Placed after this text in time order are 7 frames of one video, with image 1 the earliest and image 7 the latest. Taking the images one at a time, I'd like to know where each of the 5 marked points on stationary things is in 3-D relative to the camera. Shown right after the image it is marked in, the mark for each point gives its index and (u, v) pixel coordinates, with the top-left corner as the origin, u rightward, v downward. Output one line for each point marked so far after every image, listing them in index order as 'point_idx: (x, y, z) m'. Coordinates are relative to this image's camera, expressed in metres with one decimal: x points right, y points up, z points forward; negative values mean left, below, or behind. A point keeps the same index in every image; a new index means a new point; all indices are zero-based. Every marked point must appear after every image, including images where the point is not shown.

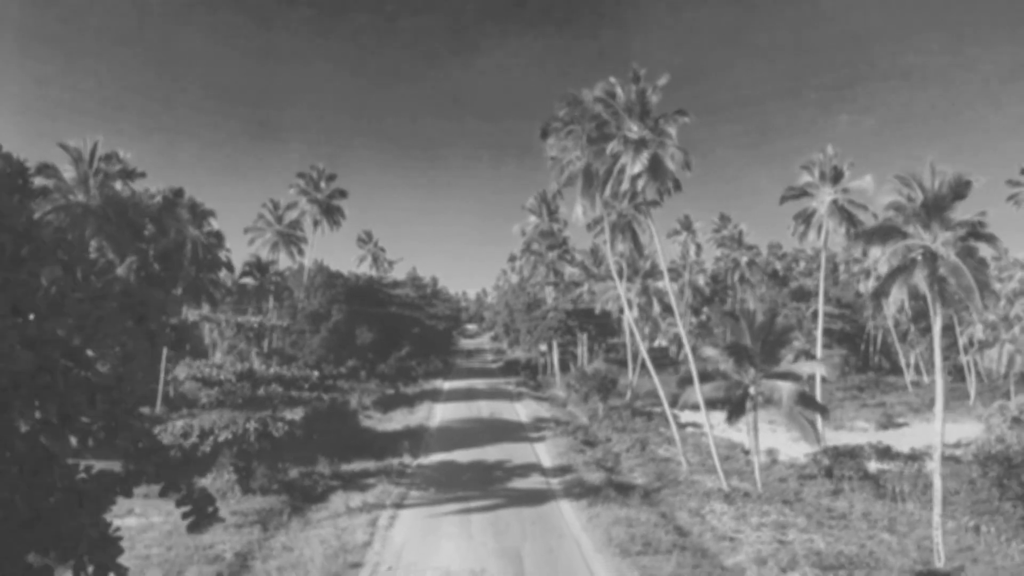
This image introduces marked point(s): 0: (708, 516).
0: (+6.1, -7.1, +16.9) m
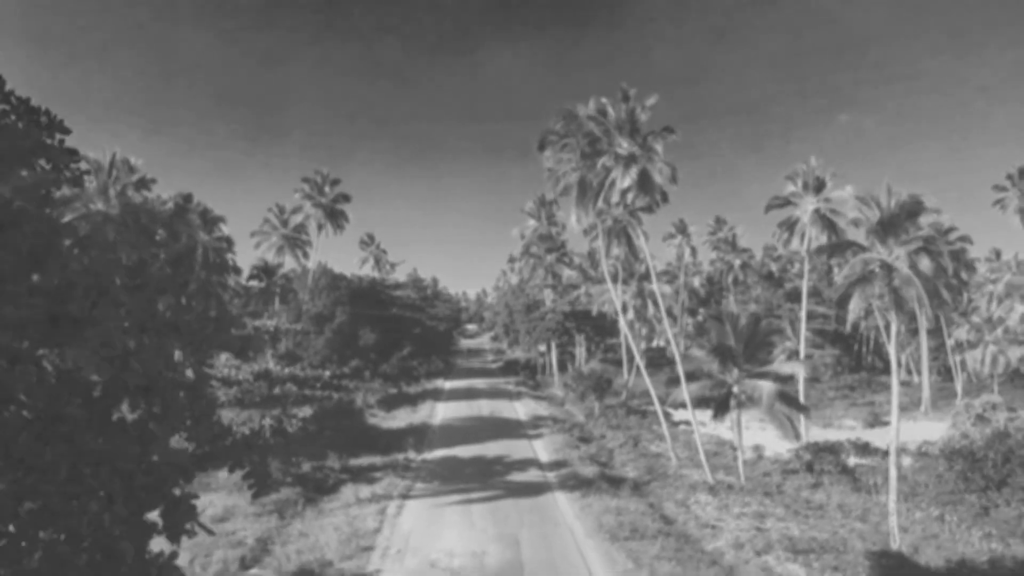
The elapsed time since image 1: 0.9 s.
0: (+6.1, -7.3, +18.1) m
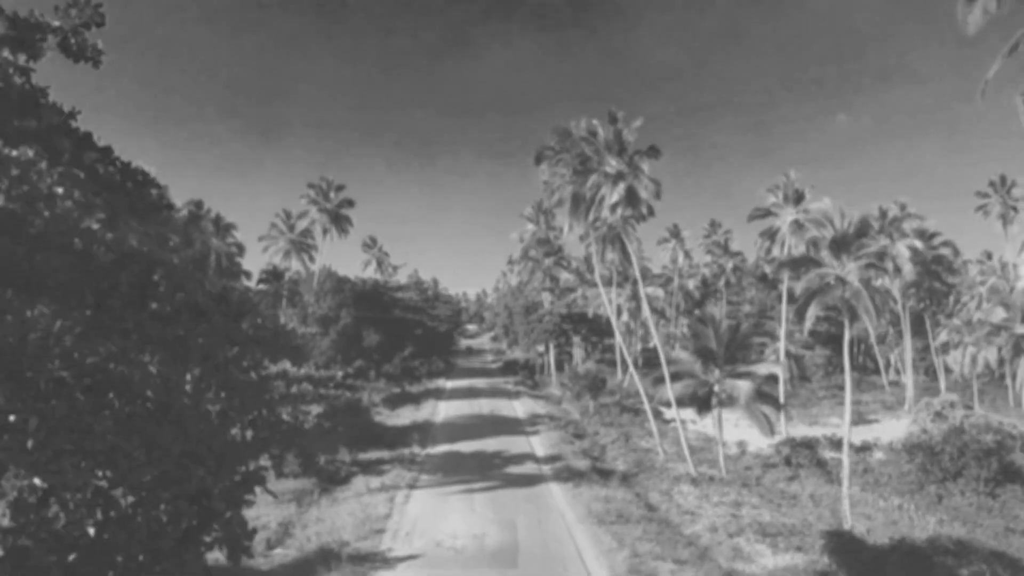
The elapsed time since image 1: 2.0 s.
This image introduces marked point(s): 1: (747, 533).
0: (+6.0, -7.5, +19.7) m
1: (+7.1, -7.4, +16.5) m
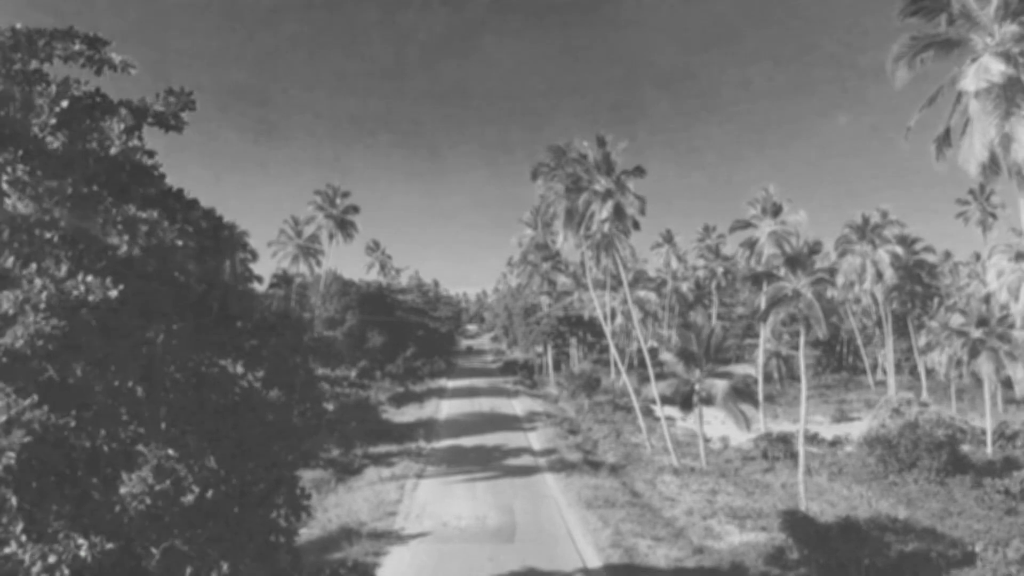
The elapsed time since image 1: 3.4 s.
0: (+5.9, -7.9, +21.8) m
1: (+7.0, -7.7, +18.5) m
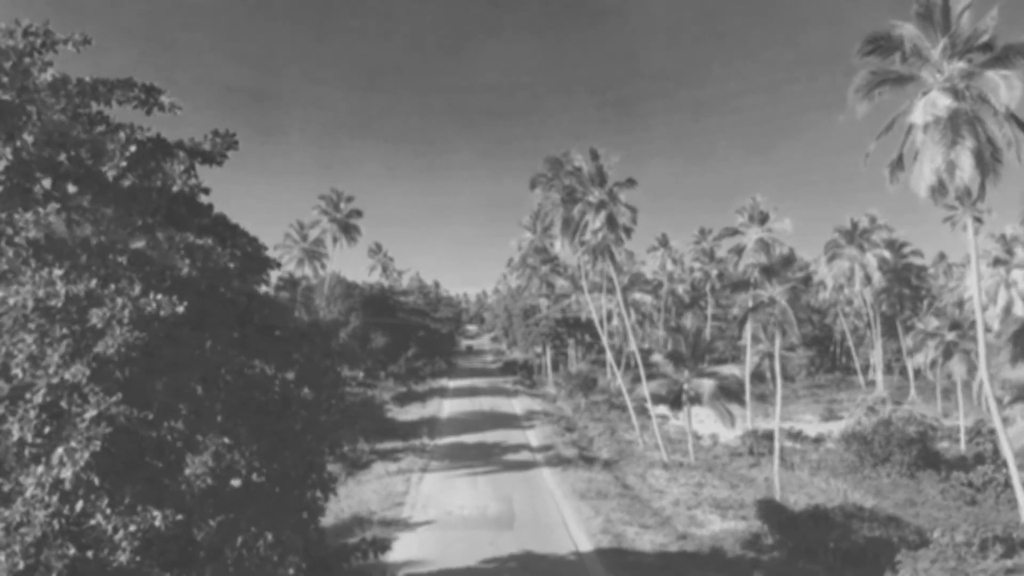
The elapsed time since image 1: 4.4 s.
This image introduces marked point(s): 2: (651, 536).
0: (+5.9, -8.1, +23.2) m
1: (+7.0, -8.0, +19.9) m
2: (+4.4, -7.9, +17.2) m
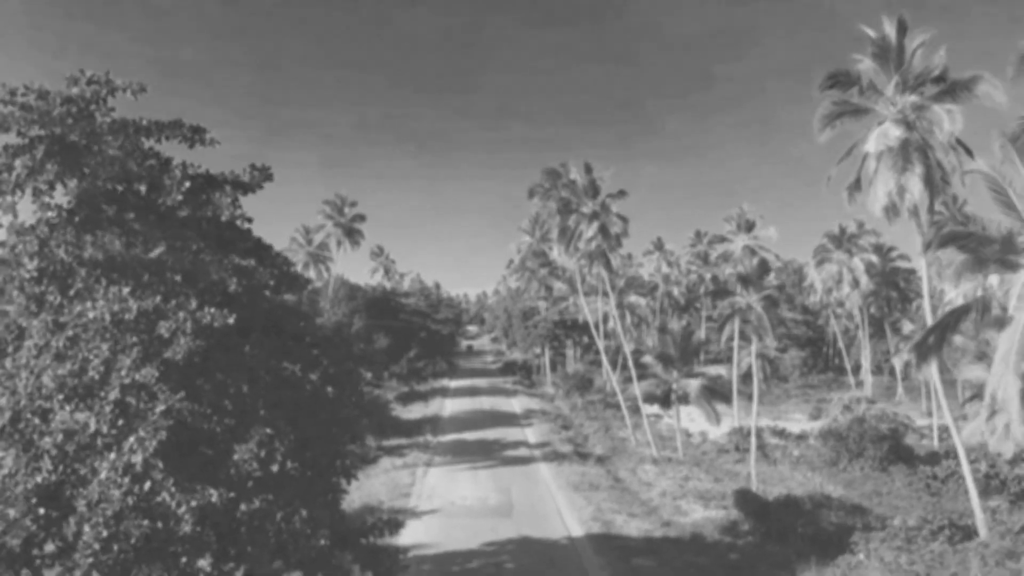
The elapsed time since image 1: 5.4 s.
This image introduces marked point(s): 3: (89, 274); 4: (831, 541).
0: (+5.8, -8.4, +24.8) m
1: (+7.0, -8.3, +21.5) m
2: (+4.4, -8.1, +18.8) m
3: (-7.5, +0.2, +9.6) m
4: (+9.8, -7.8, +16.7) m
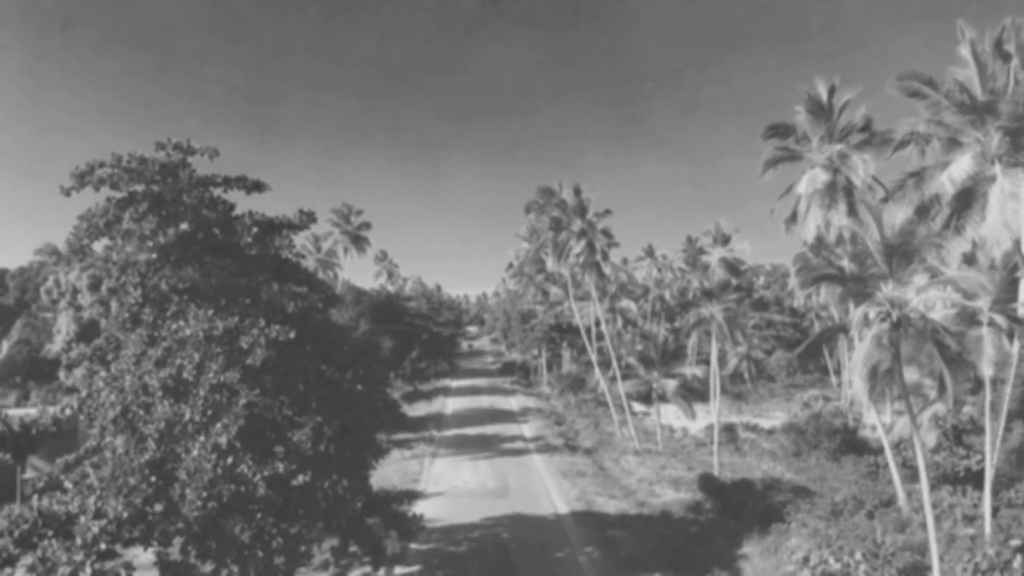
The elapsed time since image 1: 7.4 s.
0: (+5.6, -8.9, +27.9) m
1: (+6.8, -8.8, +24.6) m
2: (+4.2, -8.7, +21.9) m
3: (-7.6, -0.3, +12.7) m
4: (+9.7, -8.3, +19.8) m
